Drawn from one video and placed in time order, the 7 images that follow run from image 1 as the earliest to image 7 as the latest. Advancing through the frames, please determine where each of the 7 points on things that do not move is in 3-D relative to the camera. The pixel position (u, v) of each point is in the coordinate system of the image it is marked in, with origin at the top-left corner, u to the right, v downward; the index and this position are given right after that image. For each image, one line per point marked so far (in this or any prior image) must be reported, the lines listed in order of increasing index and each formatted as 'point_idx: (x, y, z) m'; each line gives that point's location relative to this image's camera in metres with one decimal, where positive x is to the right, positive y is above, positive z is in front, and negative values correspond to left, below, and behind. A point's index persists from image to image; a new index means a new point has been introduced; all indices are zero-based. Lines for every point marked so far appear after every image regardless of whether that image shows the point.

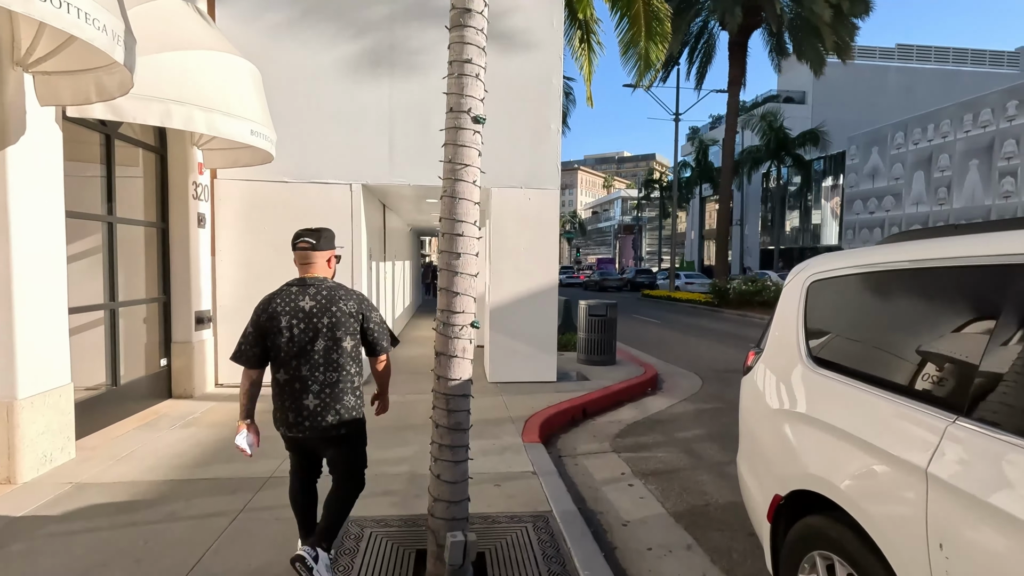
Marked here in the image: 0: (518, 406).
0: (+0.1, -1.6, +7.4) m
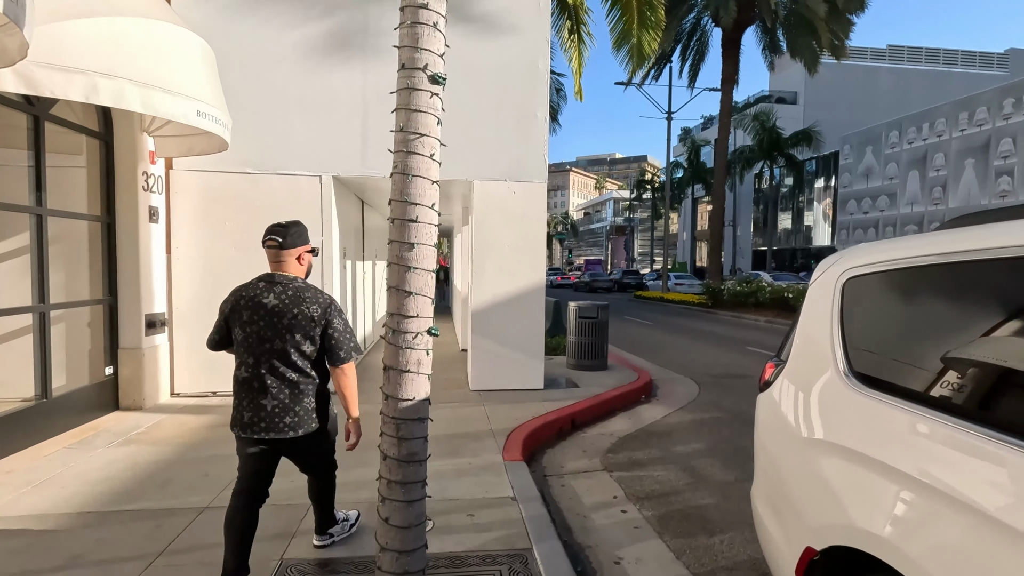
0: (-0.1, -1.6, +6.8) m
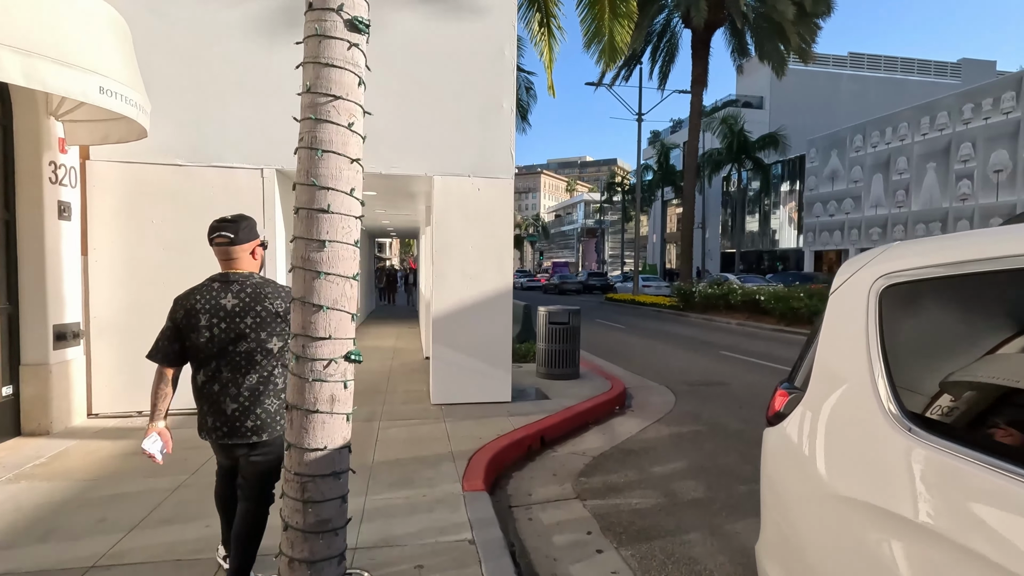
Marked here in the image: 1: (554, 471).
0: (-0.6, -1.7, +6.2) m
1: (+0.4, -1.9, +5.5) m
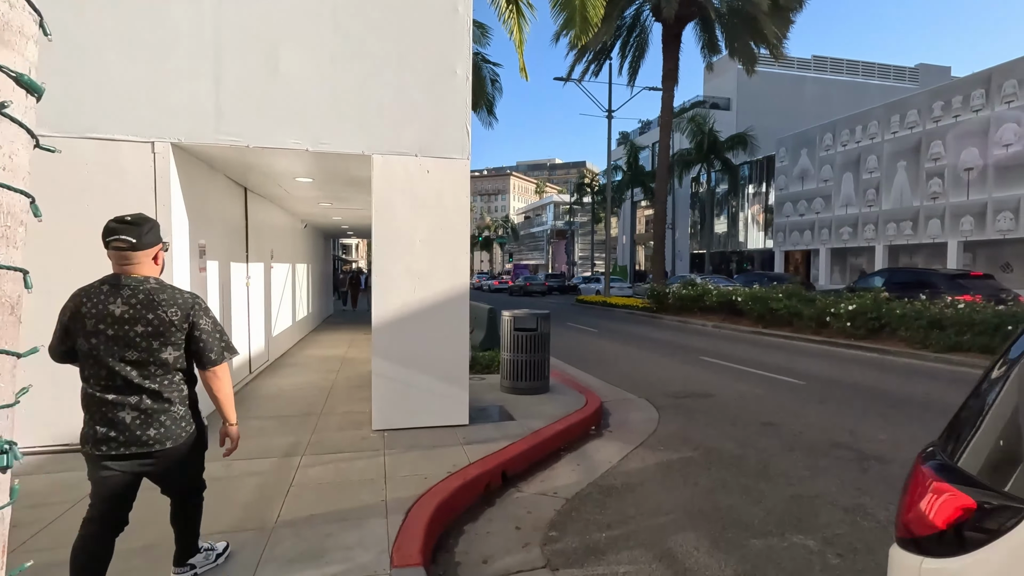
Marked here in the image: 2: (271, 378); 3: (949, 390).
0: (-1.0, -1.7, +4.9) m
1: (0.0, -1.9, +4.3) m
2: (-4.1, -1.5, +9.1) m
3: (+6.8, -1.6, +8.3) m
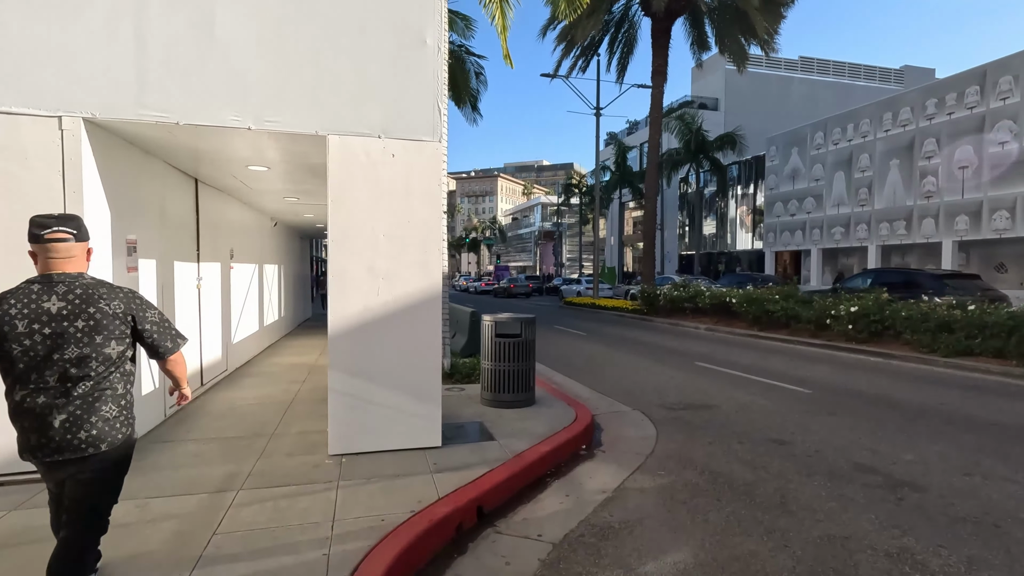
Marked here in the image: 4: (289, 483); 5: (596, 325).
0: (-1.2, -1.7, +4.1) m
1: (-0.1, -1.9, +3.5) m
2: (-4.4, -1.6, +8.2) m
3: (+6.6, -1.6, +7.7) m
4: (-1.9, -1.7, +4.6) m
5: (+3.0, -1.3, +19.1) m
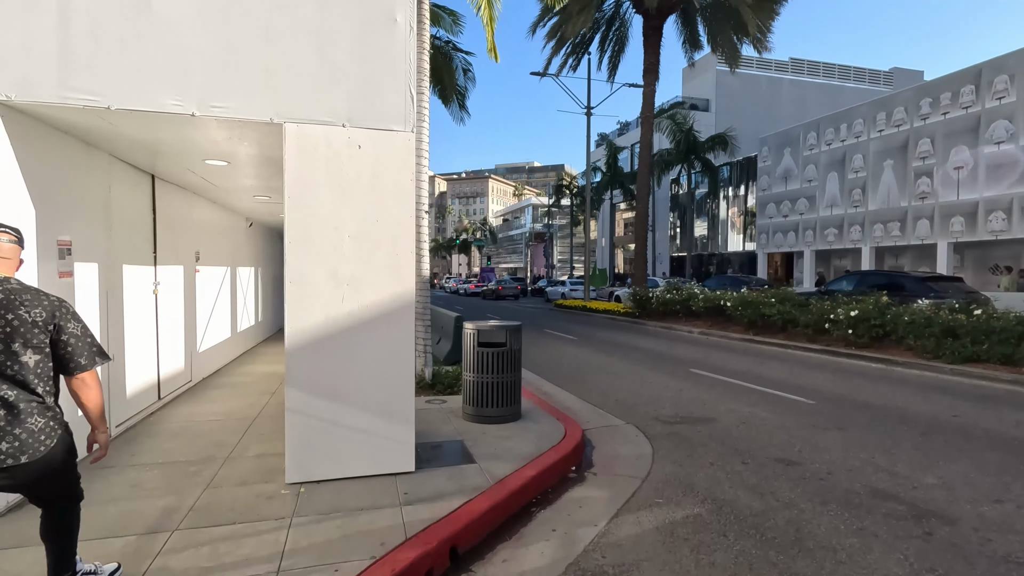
0: (-1.3, -1.8, +3.5) m
1: (-0.3, -2.0, +2.9) m
2: (-4.6, -1.7, +7.6) m
3: (+6.4, -1.7, +7.2) m
4: (-2.1, -1.8, +4.0) m
5: (+2.6, -1.4, +18.5) m
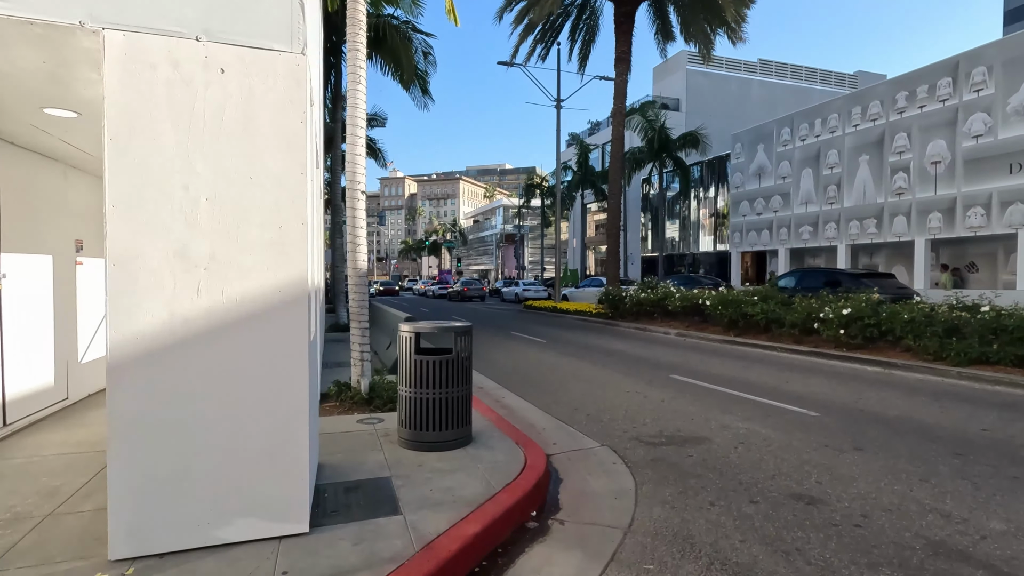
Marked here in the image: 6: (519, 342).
0: (-1.7, -1.7, +2.1) m
1: (-0.6, -1.8, +1.5) m
2: (-5.2, -1.6, +6.0) m
3: (+5.8, -1.6, +6.2) m
4: (-2.5, -1.7, +2.5) m
5: (+1.5, -1.4, +17.3) m
6: (+0.2, -1.5, +14.9) m
